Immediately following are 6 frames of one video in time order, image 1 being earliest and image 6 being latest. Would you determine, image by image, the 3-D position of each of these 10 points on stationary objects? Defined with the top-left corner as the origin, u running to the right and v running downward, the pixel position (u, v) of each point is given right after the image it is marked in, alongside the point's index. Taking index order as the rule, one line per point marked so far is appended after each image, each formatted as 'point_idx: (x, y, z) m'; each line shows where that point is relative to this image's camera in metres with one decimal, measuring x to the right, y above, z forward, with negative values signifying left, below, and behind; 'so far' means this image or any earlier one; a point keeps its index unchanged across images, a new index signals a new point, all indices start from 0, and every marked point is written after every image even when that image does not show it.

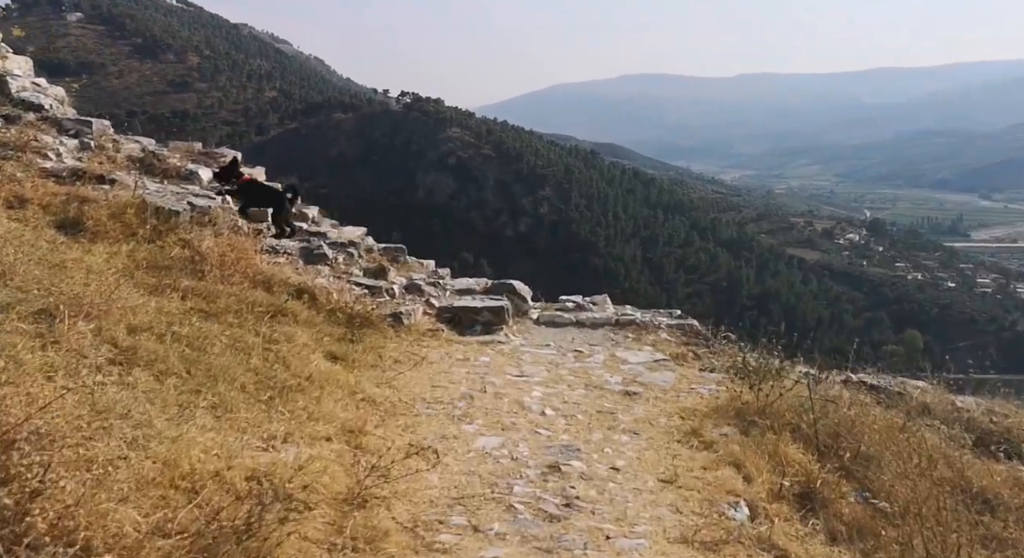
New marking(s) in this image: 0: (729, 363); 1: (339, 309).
0: (+2.1, -0.8, +7.9) m
1: (-1.6, -0.3, +7.6) m
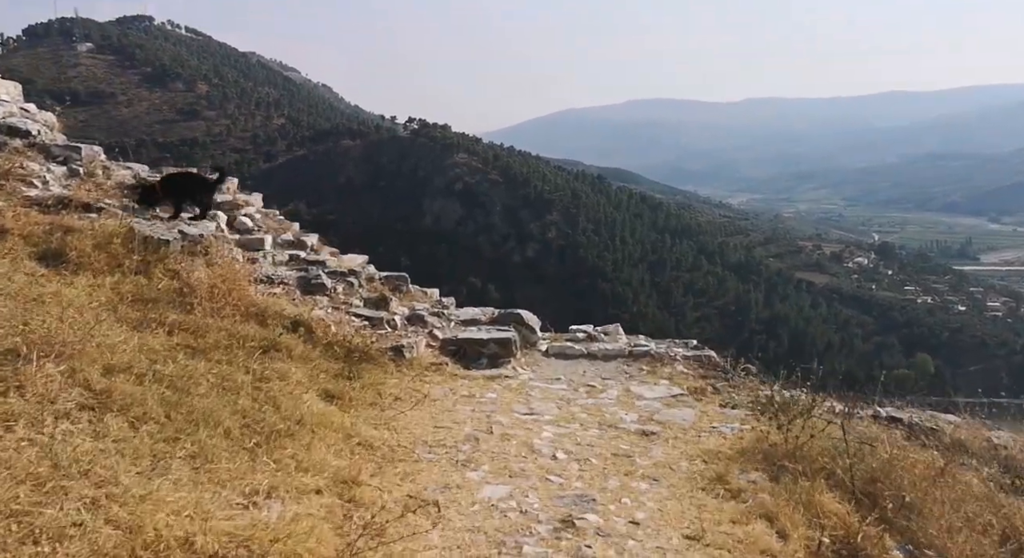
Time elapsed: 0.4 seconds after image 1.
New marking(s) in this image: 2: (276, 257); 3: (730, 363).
0: (+2.2, -1.1, +7.4) m
1: (-1.6, -0.6, +7.2) m
2: (-2.6, +0.2, +8.7) m
3: (+2.4, -0.9, +8.7) m
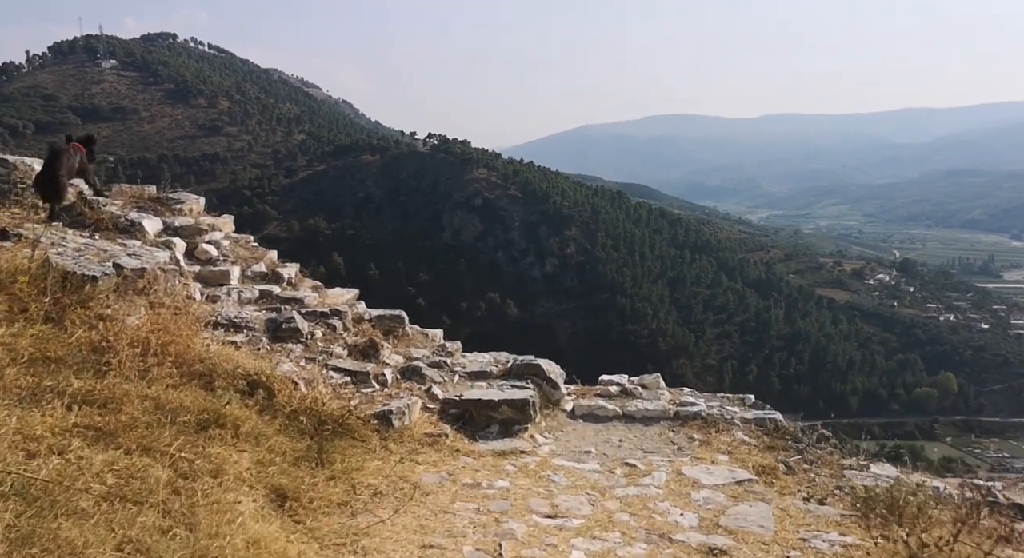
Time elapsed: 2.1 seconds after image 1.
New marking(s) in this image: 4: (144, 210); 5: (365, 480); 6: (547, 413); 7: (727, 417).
0: (+2.3, -1.5, +5.7) m
1: (-1.5, -0.9, +5.6) m
2: (-2.4, -0.1, +7.2) m
3: (+2.5, -1.3, +7.0) m
4: (-3.6, +0.7, +7.7) m
5: (-0.9, -1.3, +5.0) m
6: (+0.3, -1.1, +6.9) m
7: (+1.9, -1.2, +7.0) m
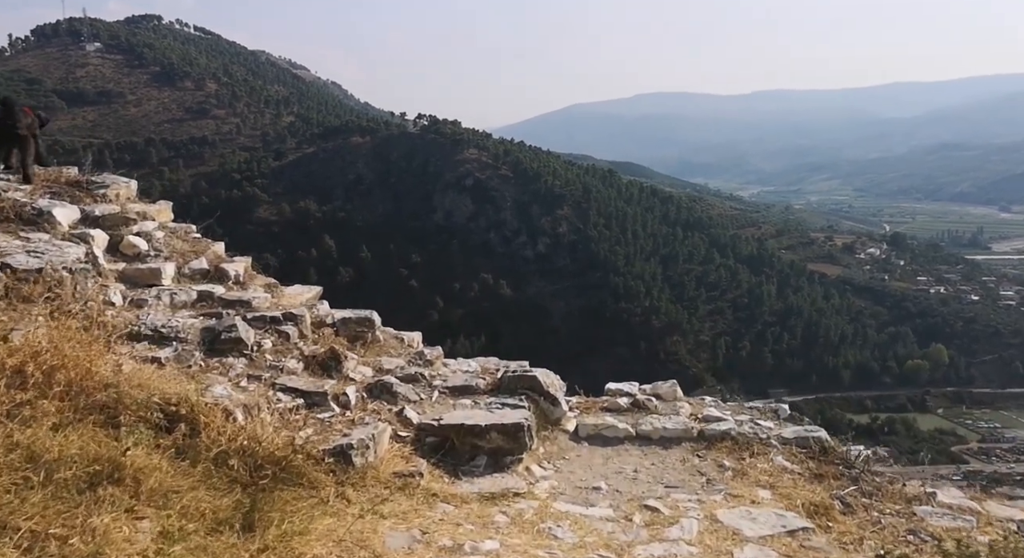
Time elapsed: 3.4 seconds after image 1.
0: (+2.3, -1.4, +4.5) m
1: (-1.5, -0.9, +4.4) m
2: (-2.5, -0.1, +5.9) m
3: (+2.5, -1.2, +5.8) m
4: (-3.6, +0.7, +6.5) m
5: (-1.0, -1.3, +3.8) m
6: (+0.2, -1.1, +5.7) m
7: (+1.8, -1.1, +5.8) m
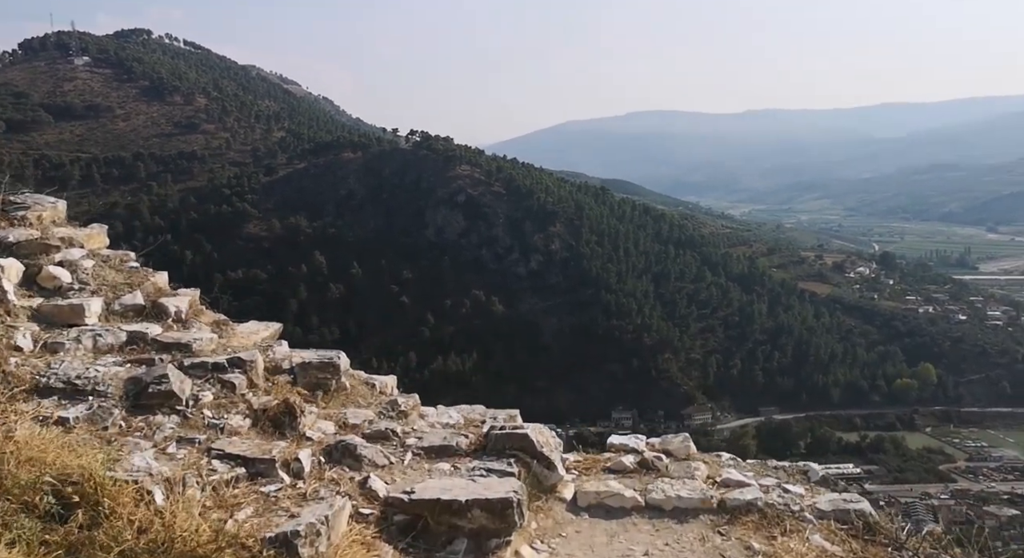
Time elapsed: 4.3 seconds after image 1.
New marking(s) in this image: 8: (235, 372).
0: (+2.2, -1.7, +3.6) m
1: (-1.6, -1.2, +3.4) m
2: (-2.6, -0.4, +5.0) m
3: (+2.4, -1.5, +4.9) m
4: (-3.7, +0.4, +5.5) m
5: (-1.0, -1.5, +2.9) m
6: (+0.2, -1.4, +4.8) m
7: (+1.7, -1.4, +4.9) m
8: (-1.8, -0.6, +5.1) m
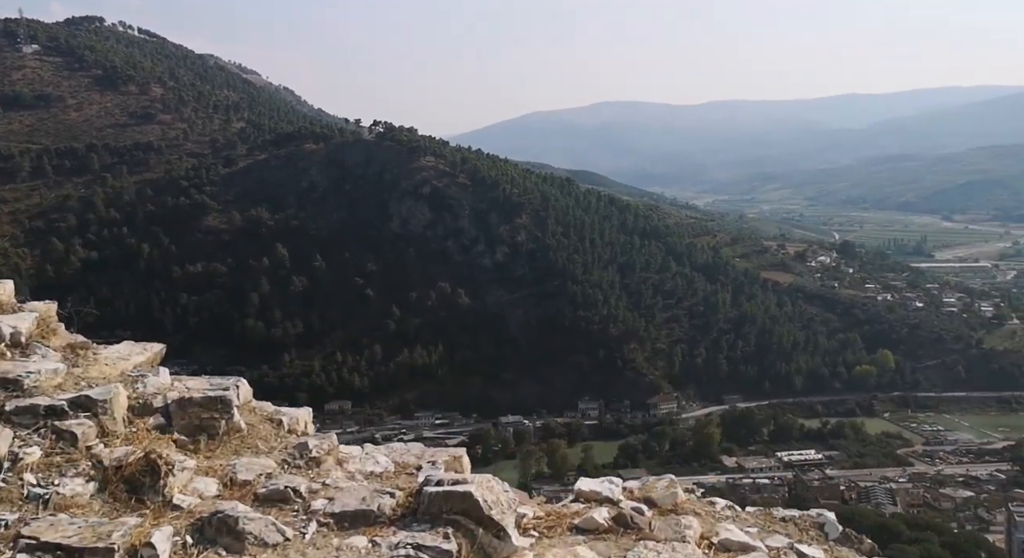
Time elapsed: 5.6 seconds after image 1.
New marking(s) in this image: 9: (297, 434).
0: (+2.0, -1.7, +2.5) m
1: (-1.8, -1.2, +2.2) m
2: (-2.9, -0.4, +3.7) m
3: (+2.1, -1.5, +3.8) m
4: (-4.1, +0.3, +4.2) m
5: (-1.2, -1.6, +1.6) m
6: (-0.1, -1.4, +3.6) m
7: (+1.4, -1.4, +3.8) m
8: (-2.1, -0.7, +3.8) m
9: (-1.3, -0.9, +4.6) m
